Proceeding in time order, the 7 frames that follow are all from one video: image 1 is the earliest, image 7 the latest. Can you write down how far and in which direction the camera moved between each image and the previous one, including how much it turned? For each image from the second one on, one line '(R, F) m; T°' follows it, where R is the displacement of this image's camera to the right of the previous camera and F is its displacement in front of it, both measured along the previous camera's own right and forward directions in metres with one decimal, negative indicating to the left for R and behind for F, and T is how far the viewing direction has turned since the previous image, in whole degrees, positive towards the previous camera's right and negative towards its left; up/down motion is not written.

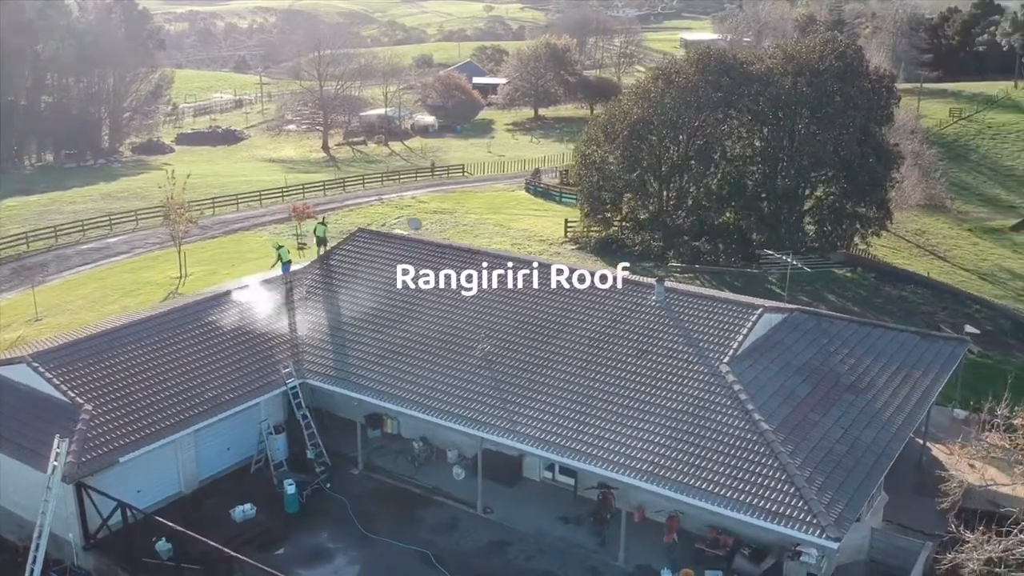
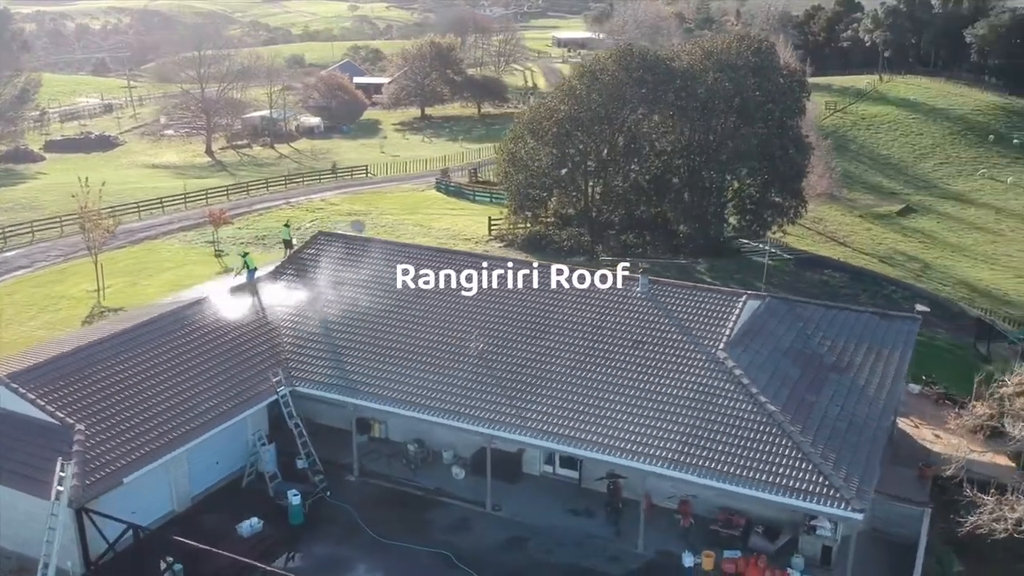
(-2.5, +0.1) m; +7°
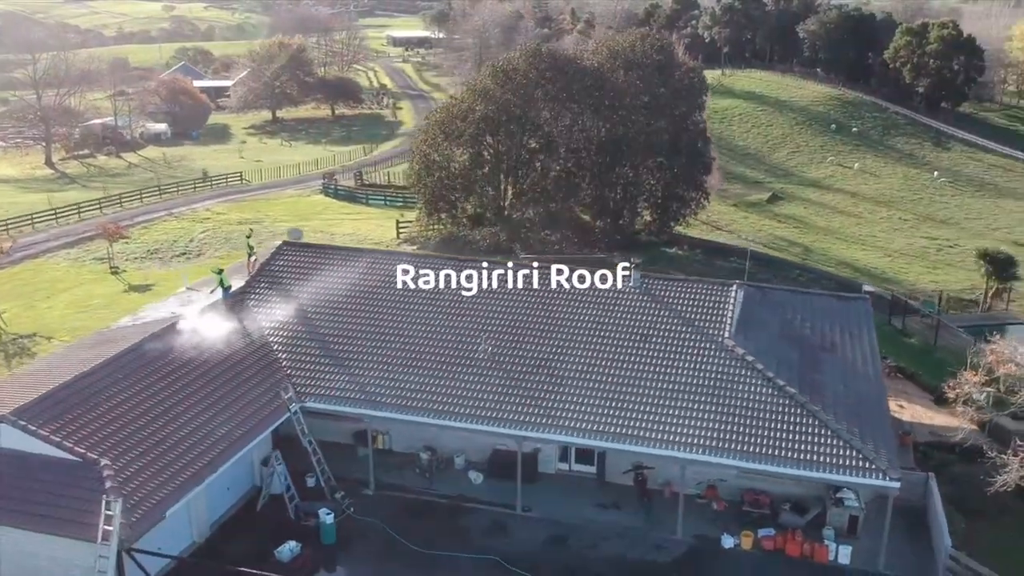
(-3.6, +0.2) m; +10°
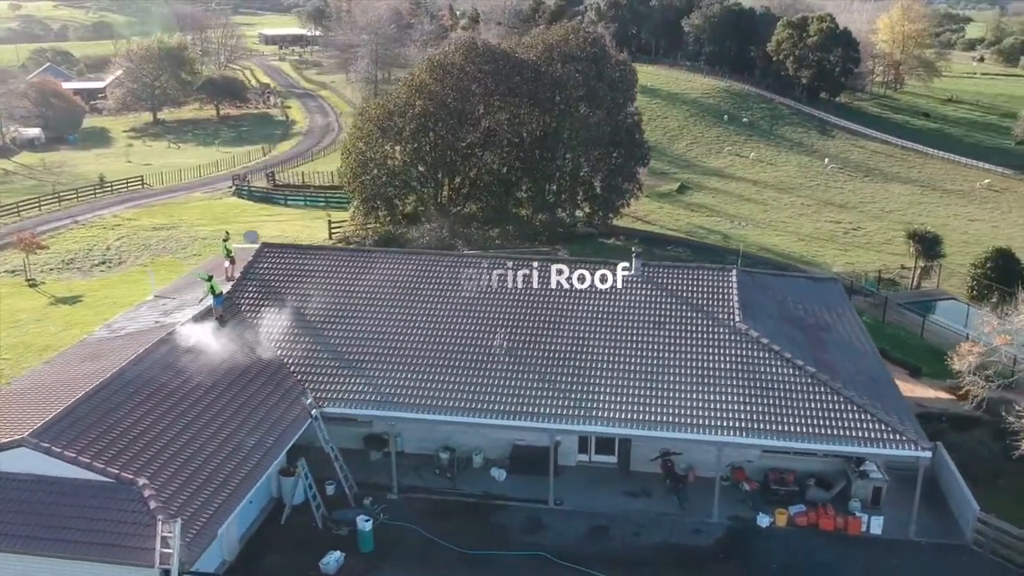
(-2.9, +0.4) m; +7°
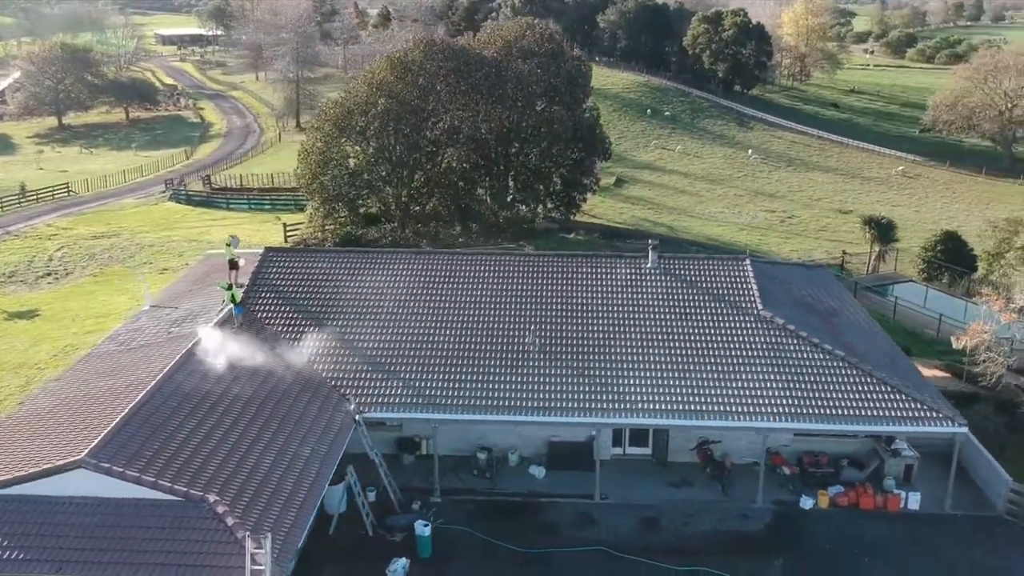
(-2.6, +0.2) m; +6°
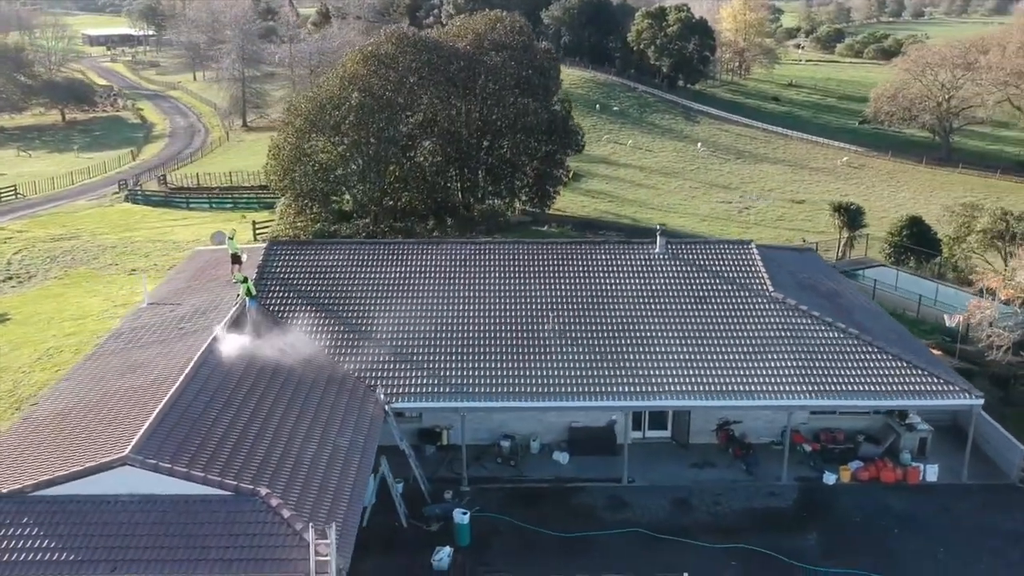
(-1.7, +0.1) m; +4°
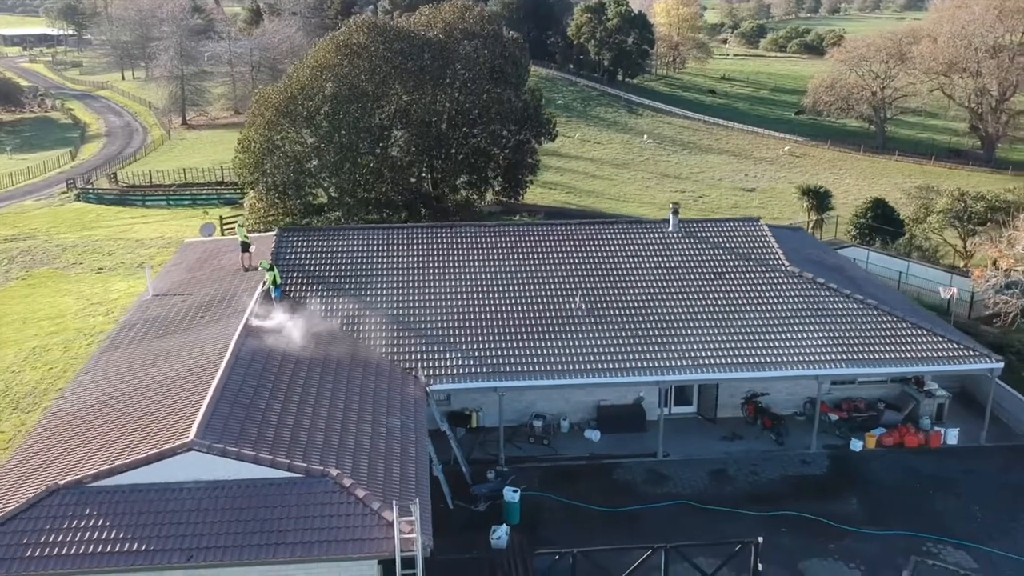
(-2.0, +0.1) m; +4°
